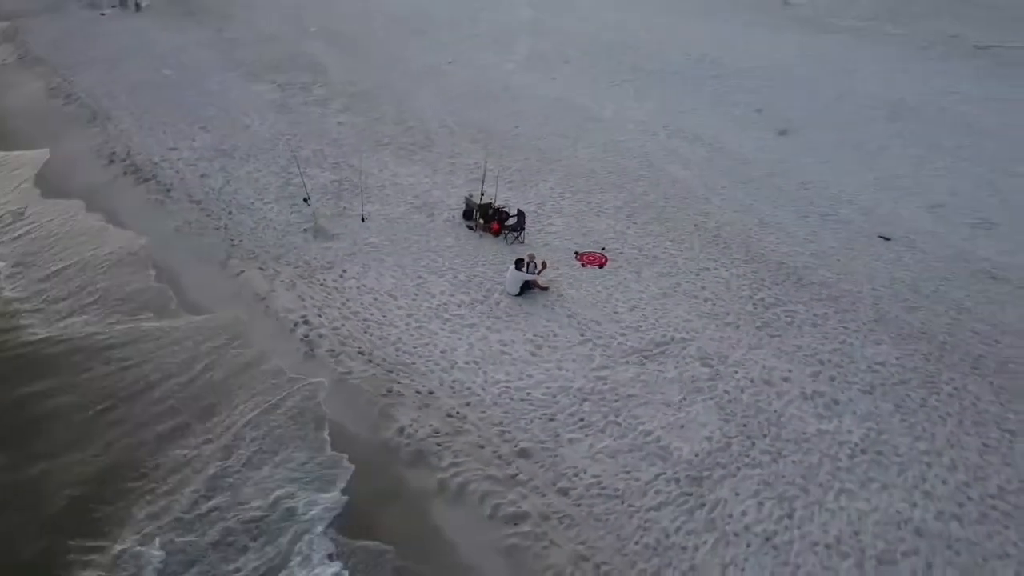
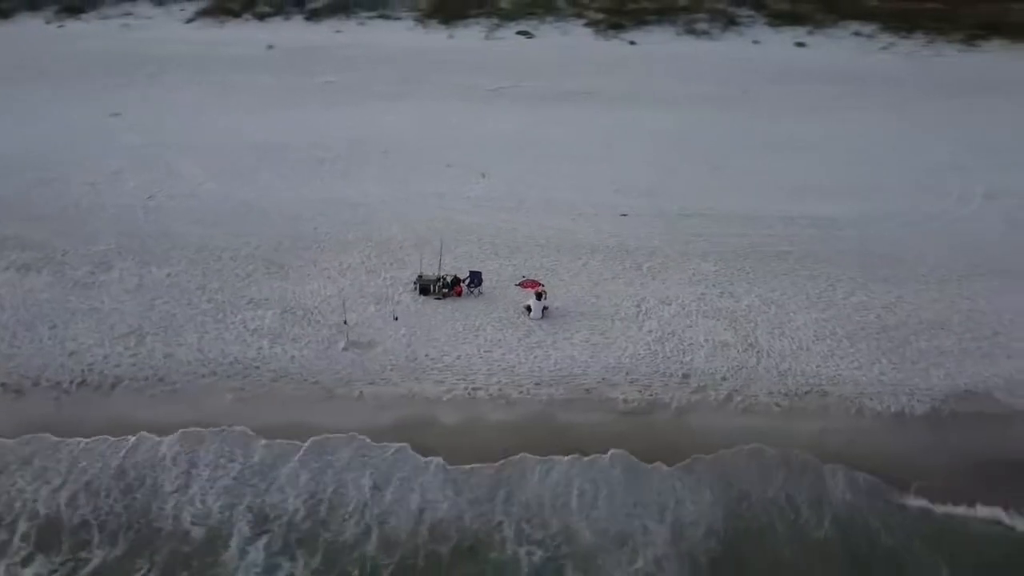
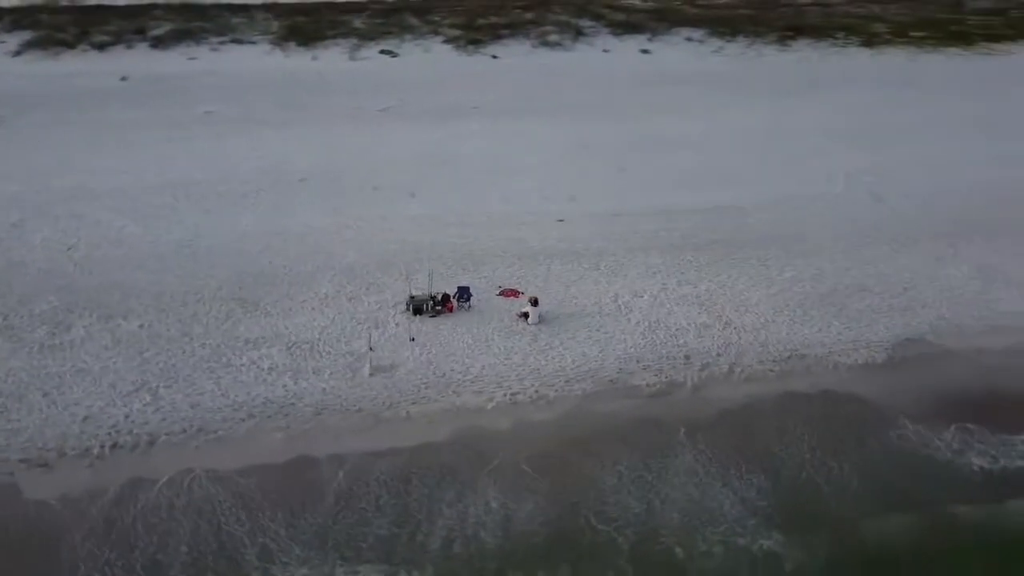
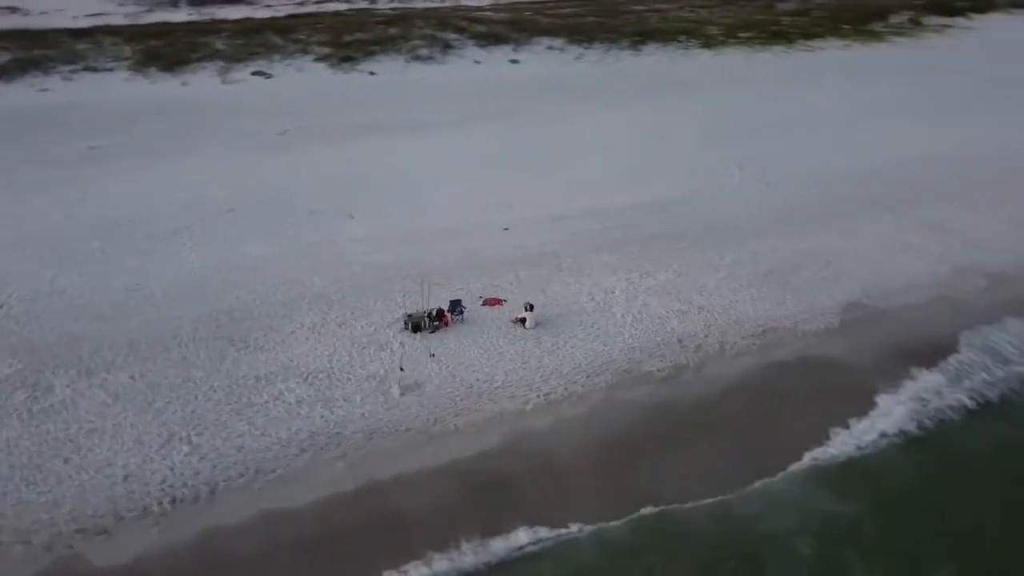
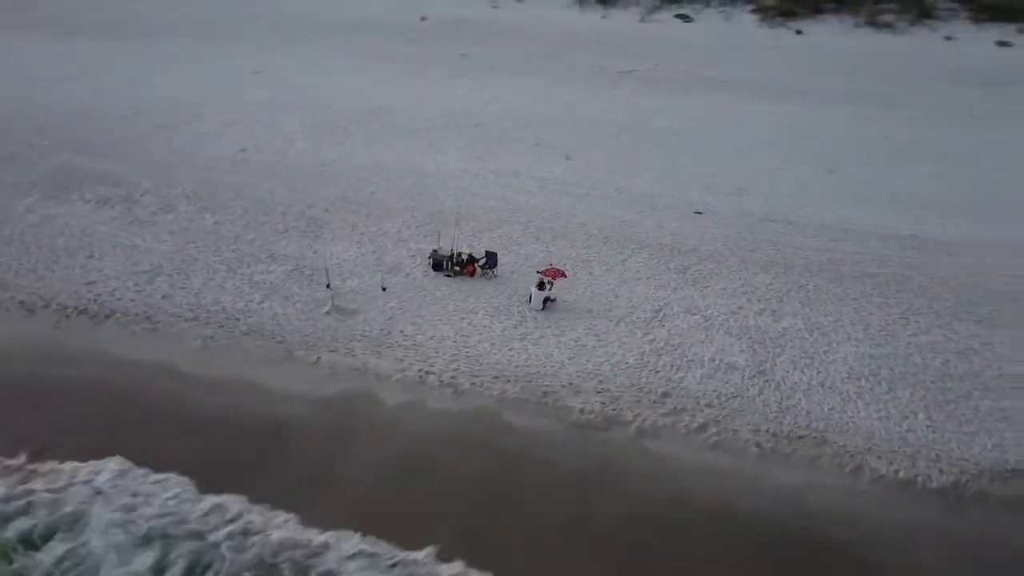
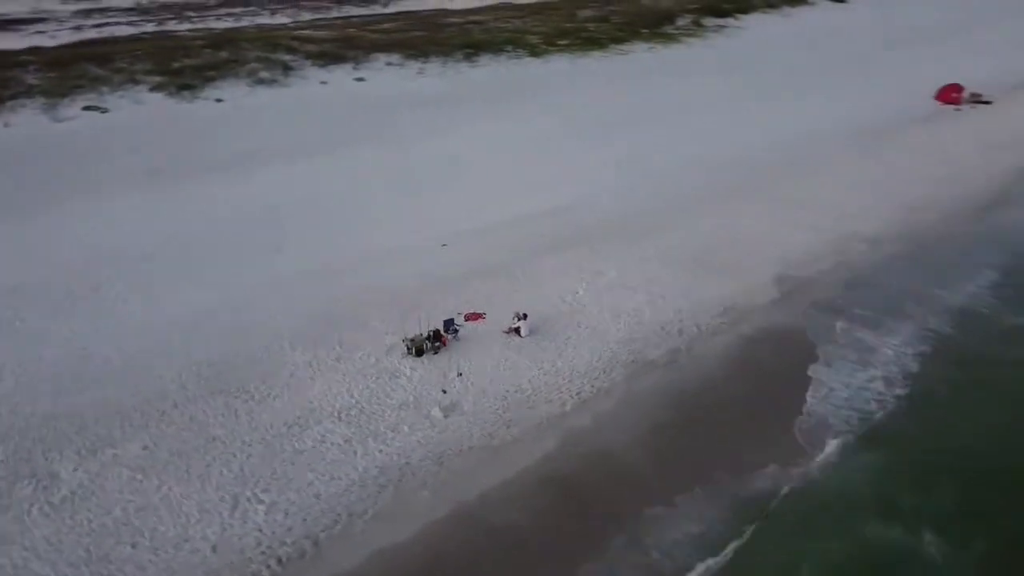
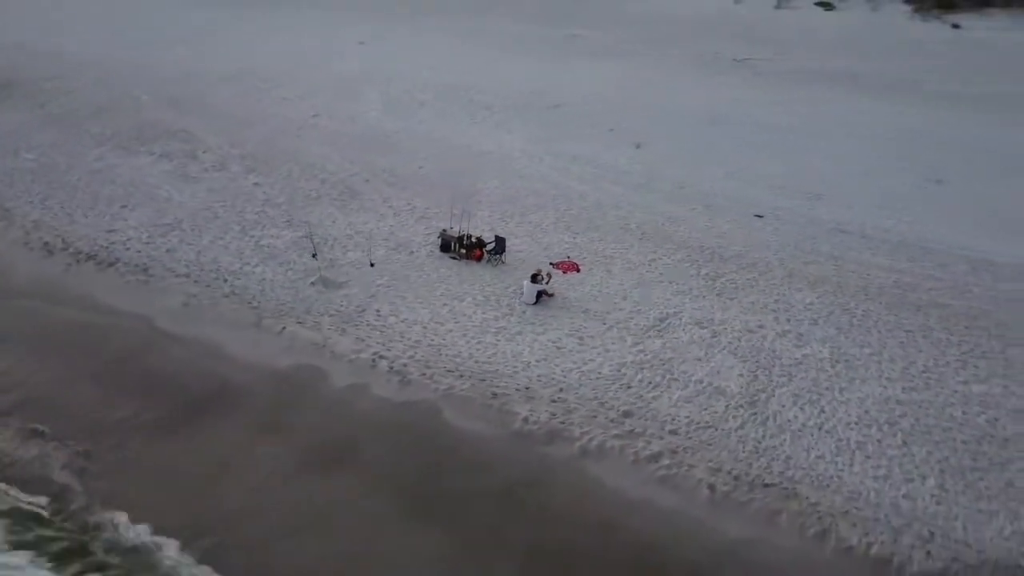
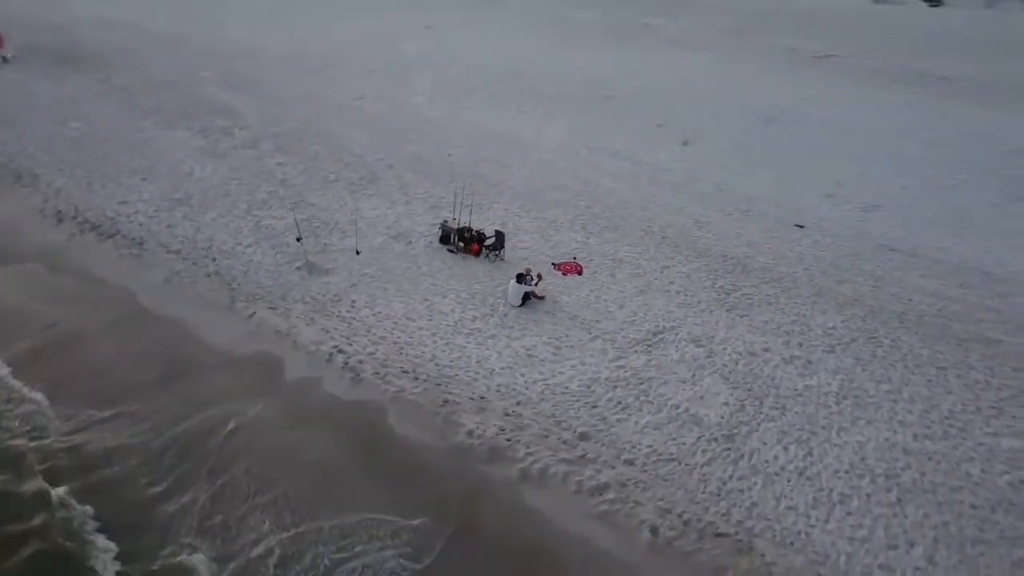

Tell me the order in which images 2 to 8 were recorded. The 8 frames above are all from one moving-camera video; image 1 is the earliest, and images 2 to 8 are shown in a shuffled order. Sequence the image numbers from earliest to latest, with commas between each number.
8, 7, 5, 2, 3, 4, 6
